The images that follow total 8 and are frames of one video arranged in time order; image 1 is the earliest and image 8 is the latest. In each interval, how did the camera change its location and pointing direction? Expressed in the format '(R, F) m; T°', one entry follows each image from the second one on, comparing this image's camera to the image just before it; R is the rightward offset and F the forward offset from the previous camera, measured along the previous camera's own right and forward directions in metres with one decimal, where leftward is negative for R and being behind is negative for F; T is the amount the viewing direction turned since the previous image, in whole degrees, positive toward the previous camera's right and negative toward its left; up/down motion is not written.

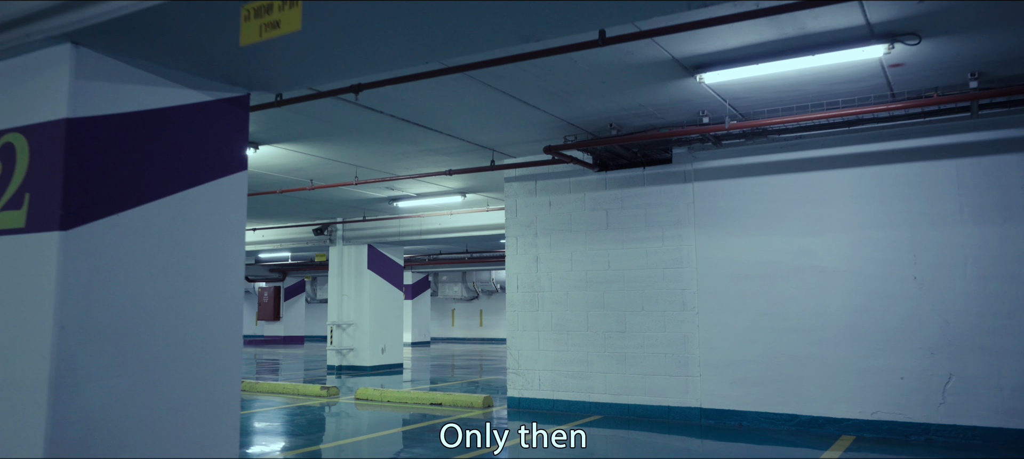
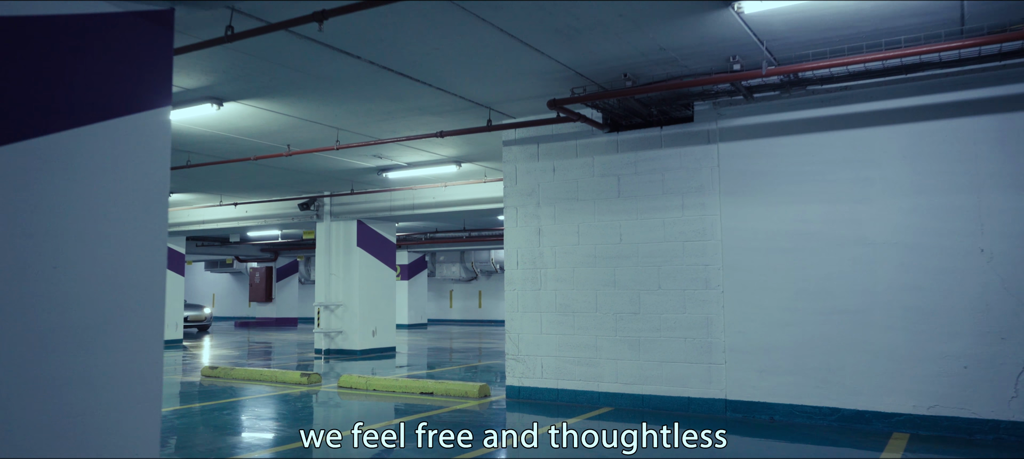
(0.0, +1.0) m; 0°
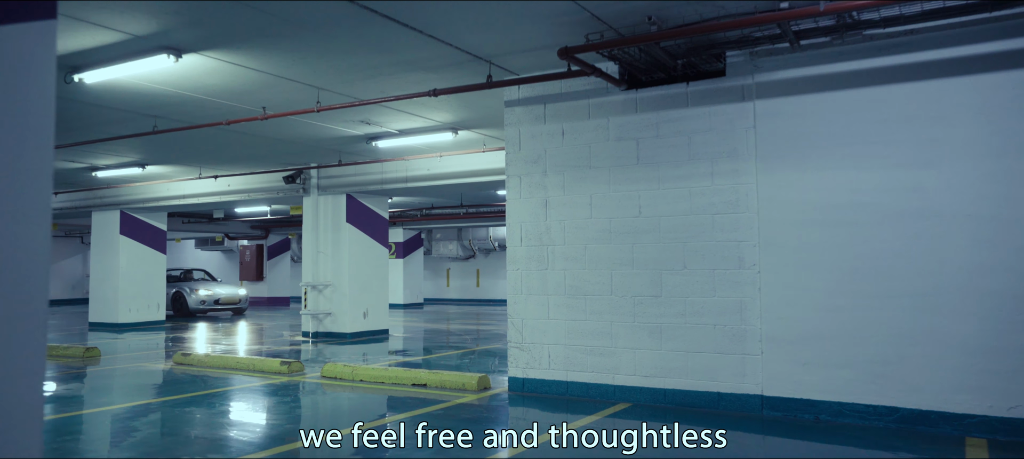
(-0.1, +0.9) m; 0°
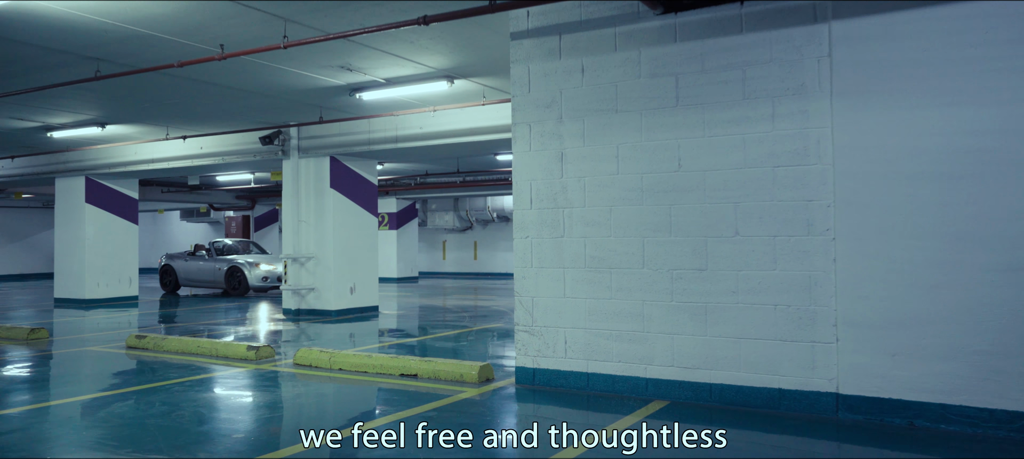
(-0.1, +1.3) m; 0°
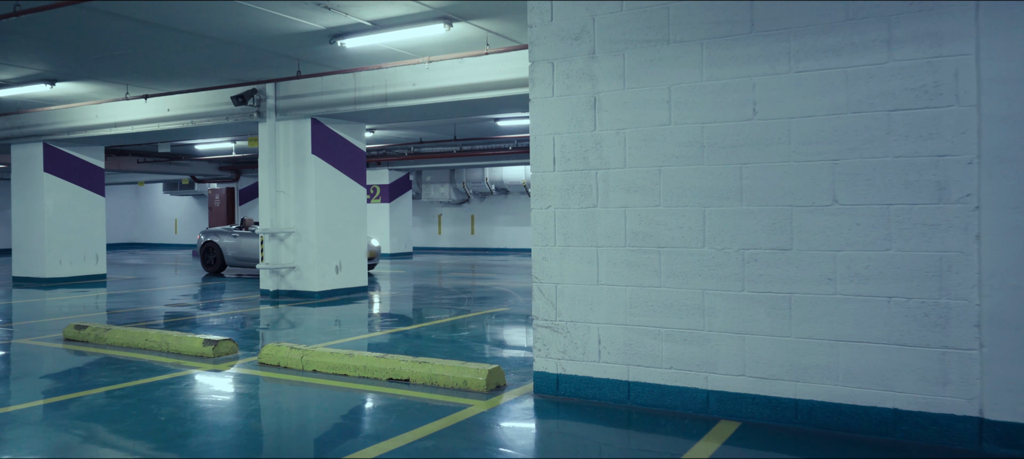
(-0.1, +1.3) m; 0°
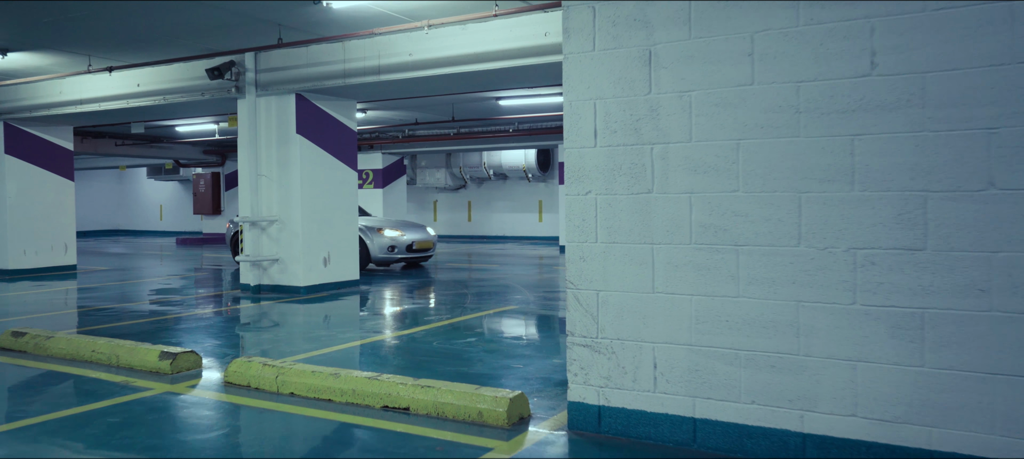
(-0.2, +1.0) m; +1°
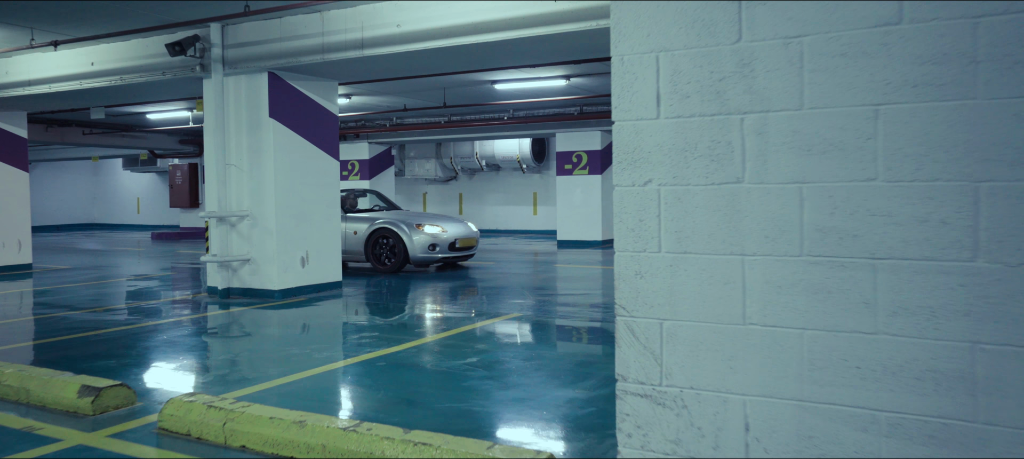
(-0.1, +1.1) m; +1°
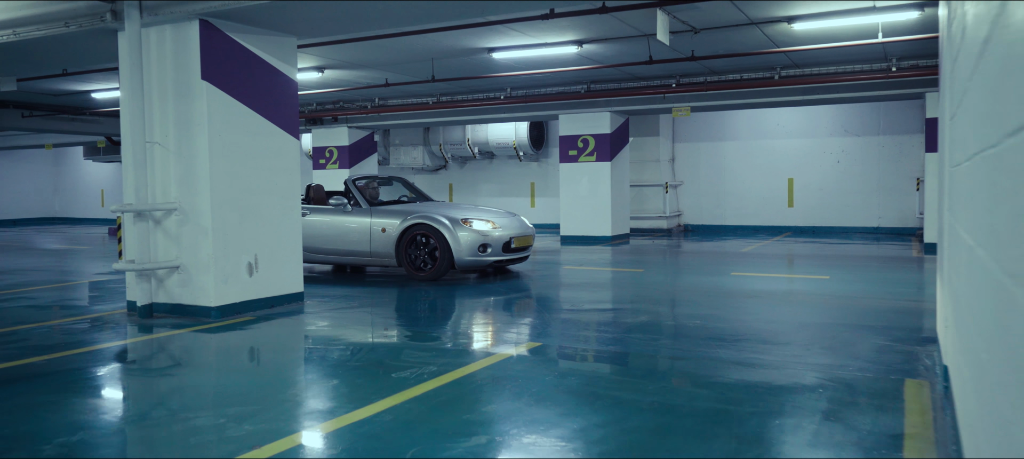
(-0.2, +2.0) m; +1°
